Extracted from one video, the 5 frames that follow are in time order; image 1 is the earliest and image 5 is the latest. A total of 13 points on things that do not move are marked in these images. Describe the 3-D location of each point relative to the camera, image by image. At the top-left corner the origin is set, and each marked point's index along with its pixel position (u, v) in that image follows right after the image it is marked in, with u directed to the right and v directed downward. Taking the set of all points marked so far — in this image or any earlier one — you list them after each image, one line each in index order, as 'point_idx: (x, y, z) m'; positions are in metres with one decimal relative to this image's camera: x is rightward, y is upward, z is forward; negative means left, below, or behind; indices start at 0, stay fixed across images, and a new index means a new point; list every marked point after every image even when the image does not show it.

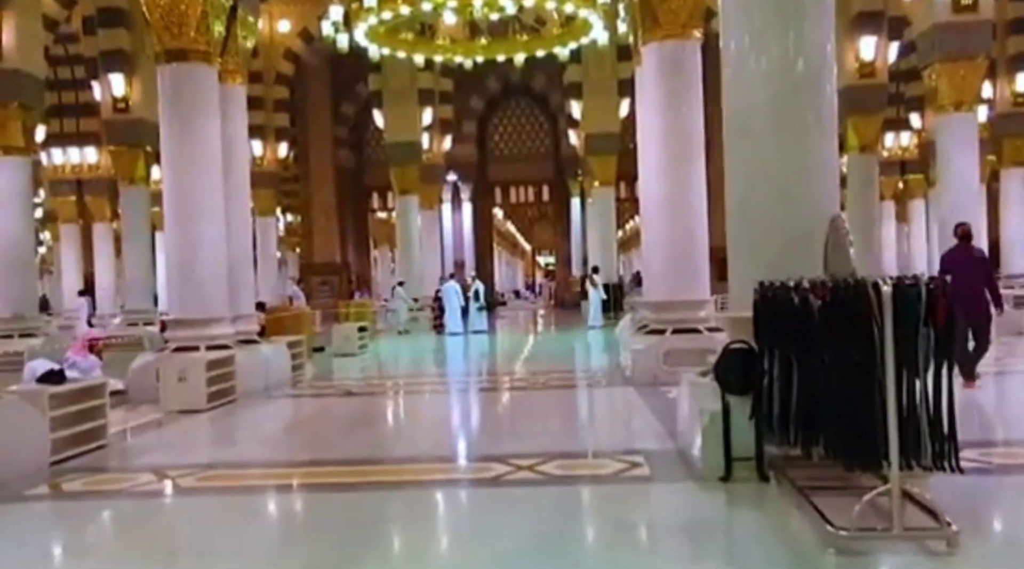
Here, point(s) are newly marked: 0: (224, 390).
0: (-2.7, -1.0, +8.7) m
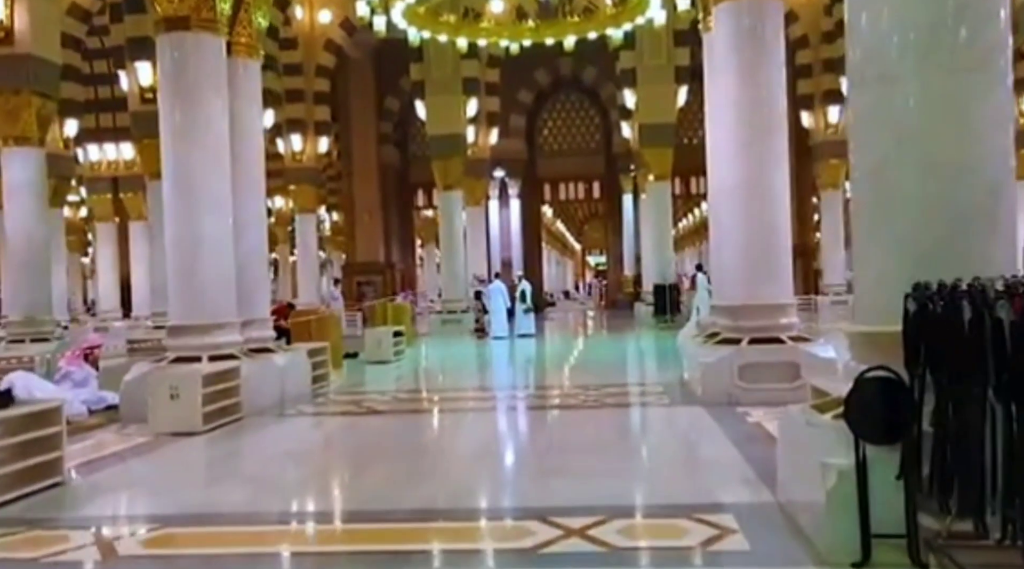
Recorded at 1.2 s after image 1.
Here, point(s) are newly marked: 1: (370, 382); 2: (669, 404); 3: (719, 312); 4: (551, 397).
0: (-2.3, -1.0, +7.5) m
1: (-1.6, -1.2, +11.1) m
2: (+1.3, -1.0, +7.9) m
3: (+1.8, -0.2, +8.0) m
4: (+0.4, -1.1, +9.1) m
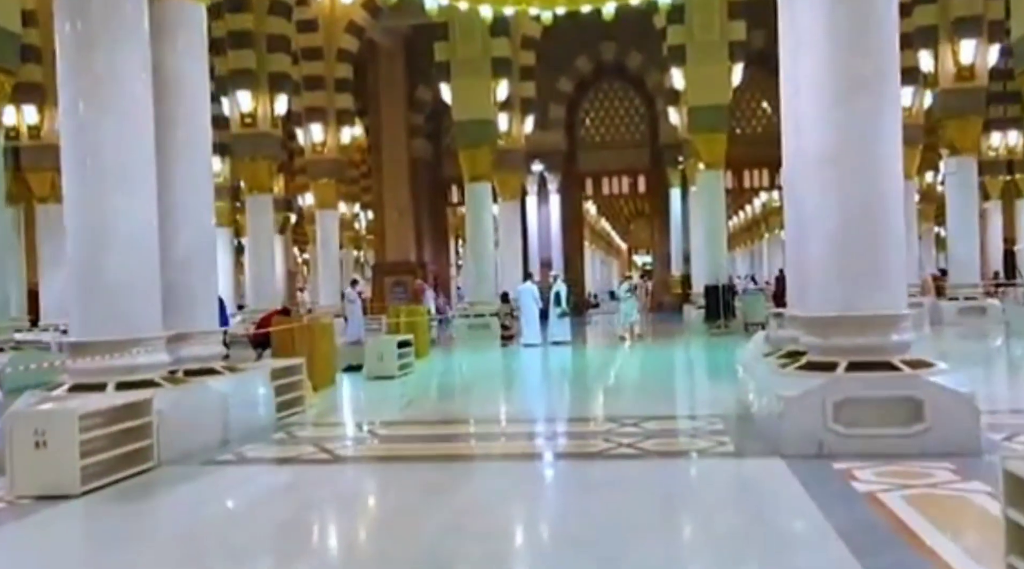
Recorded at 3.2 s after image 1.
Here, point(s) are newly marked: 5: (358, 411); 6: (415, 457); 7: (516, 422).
0: (-2.2, -1.0, +5.6) m
1: (-1.4, -1.2, +9.1) m
2: (+1.4, -1.0, +5.8) m
3: (+1.8, -0.2, +5.9) m
4: (+0.5, -1.1, +7.0) m
5: (-1.5, -1.2, +8.9) m
6: (-0.6, -1.1, +6.3) m
7: (0.0, -1.2, +7.9) m
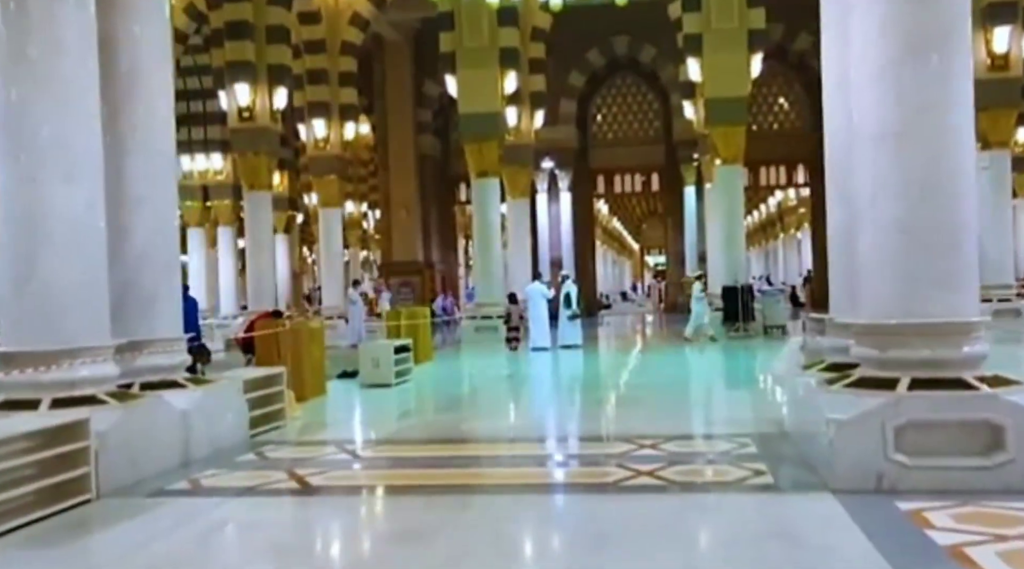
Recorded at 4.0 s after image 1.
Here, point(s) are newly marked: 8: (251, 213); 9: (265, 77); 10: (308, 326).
0: (-2.3, -1.0, +4.8) m
1: (-1.4, -1.2, +8.3) m
2: (+1.4, -1.0, +4.9) m
3: (+1.8, -0.3, +5.0) m
4: (+0.5, -1.1, +6.2) m
5: (-1.4, -1.2, +8.1) m
6: (-0.6, -1.2, +5.4) m
7: (+0.1, -1.2, +7.0) m
8: (-5.5, +1.5, +19.8) m
9: (-5.0, +4.2, +19.3) m
10: (-2.0, -0.4, +9.8) m
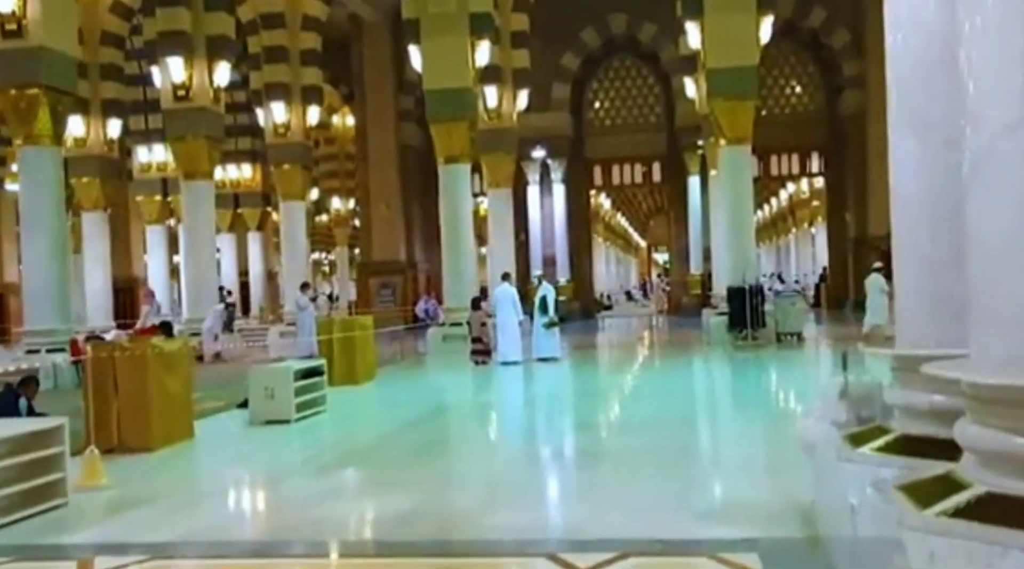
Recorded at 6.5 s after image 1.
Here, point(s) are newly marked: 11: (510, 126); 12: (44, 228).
0: (-2.8, -1.1, +2.4) m
1: (-2.0, -1.2, +5.8) m
2: (+0.8, -1.1, +2.5) m
3: (+1.2, -0.3, +2.5) m
4: (-0.1, -1.2, +3.7) m
5: (-2.0, -1.3, +5.6) m
6: (-1.2, -1.2, +3.0) m
7: (-0.5, -1.2, +4.6) m
8: (-5.9, +1.4, +17.4) m
9: (-5.5, +4.2, +16.9) m
10: (-2.6, -0.5, +7.3) m
11: (-0.1, +3.1, +18.1) m
12: (-6.2, +0.7, +12.5) m
